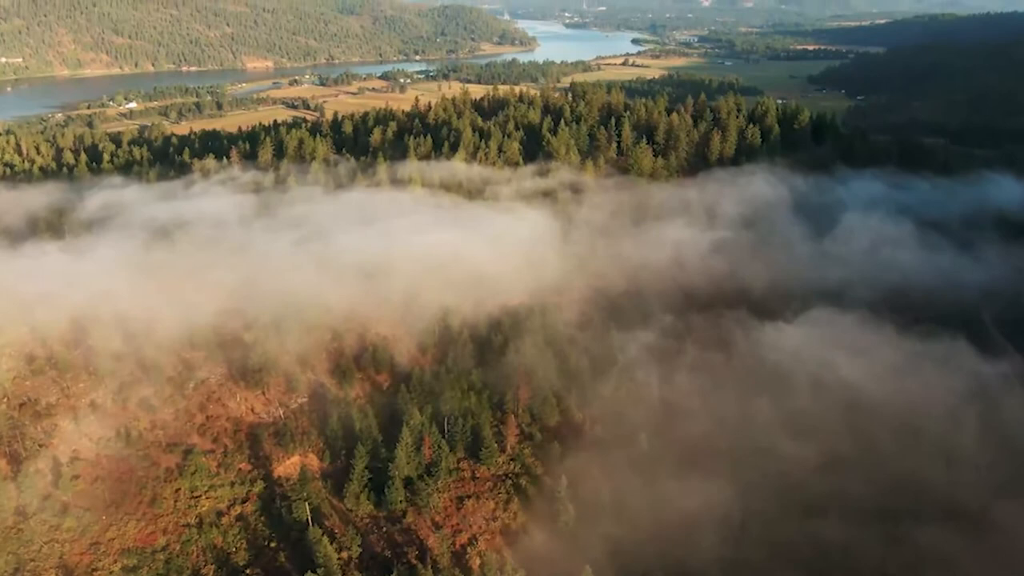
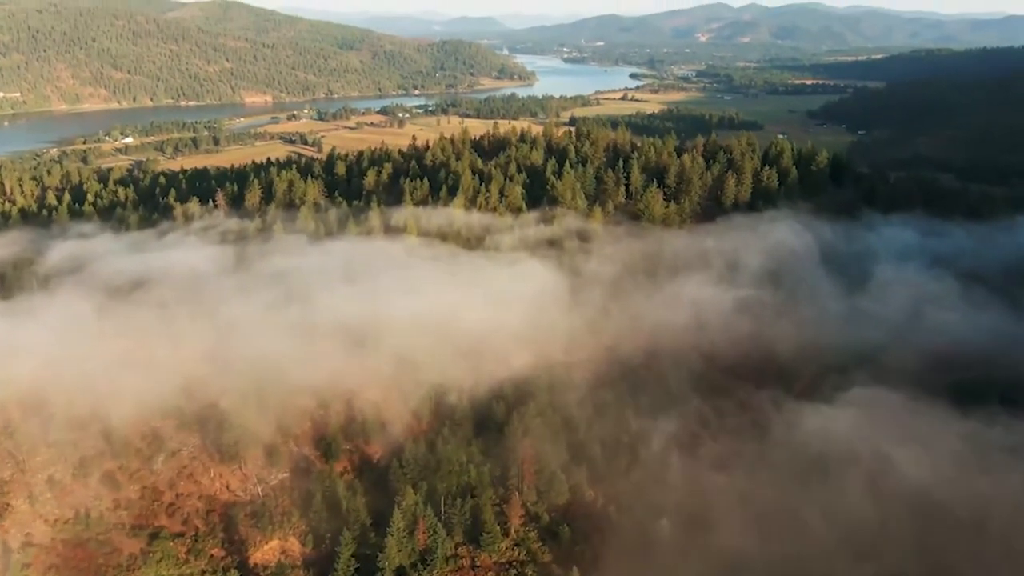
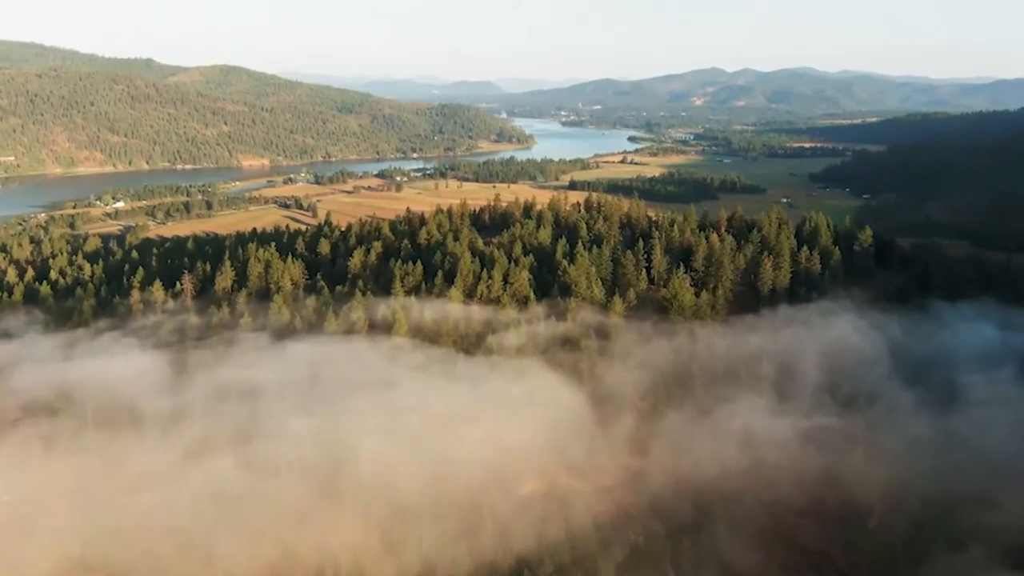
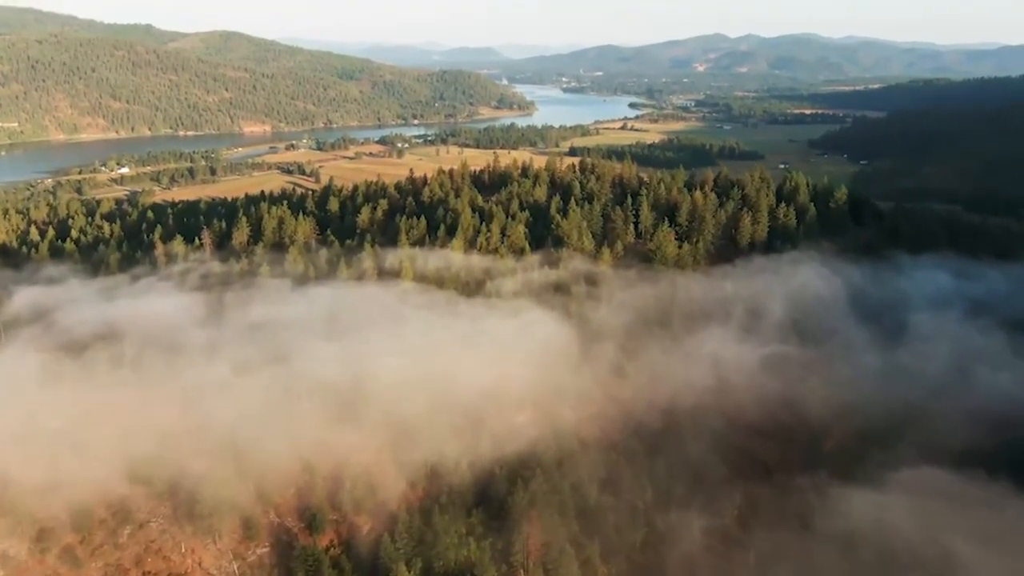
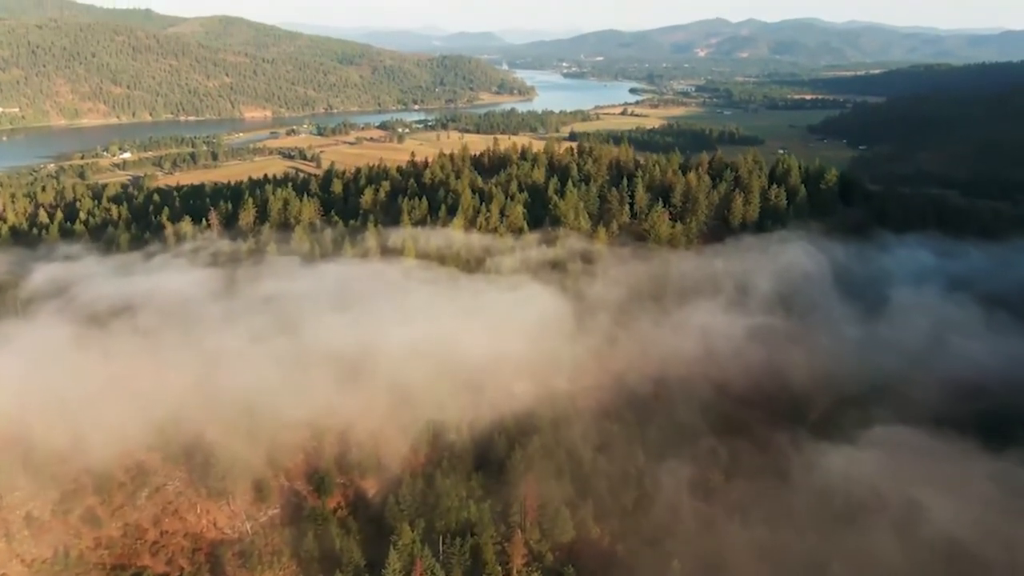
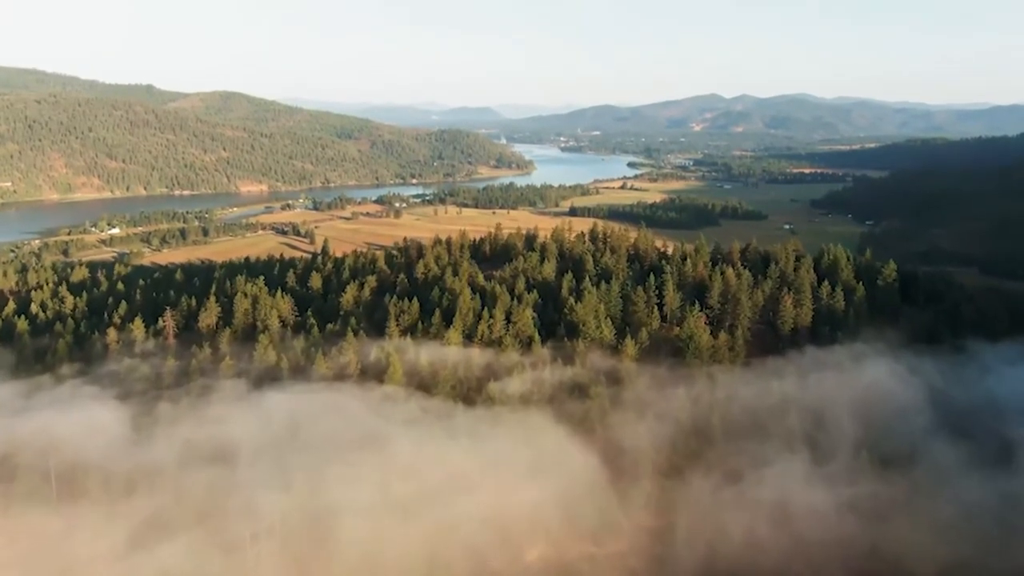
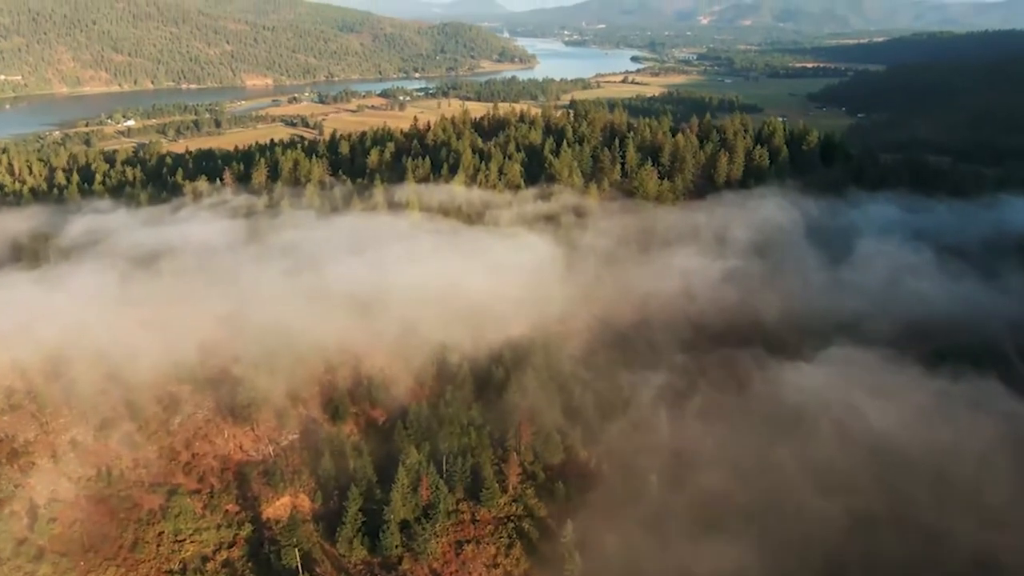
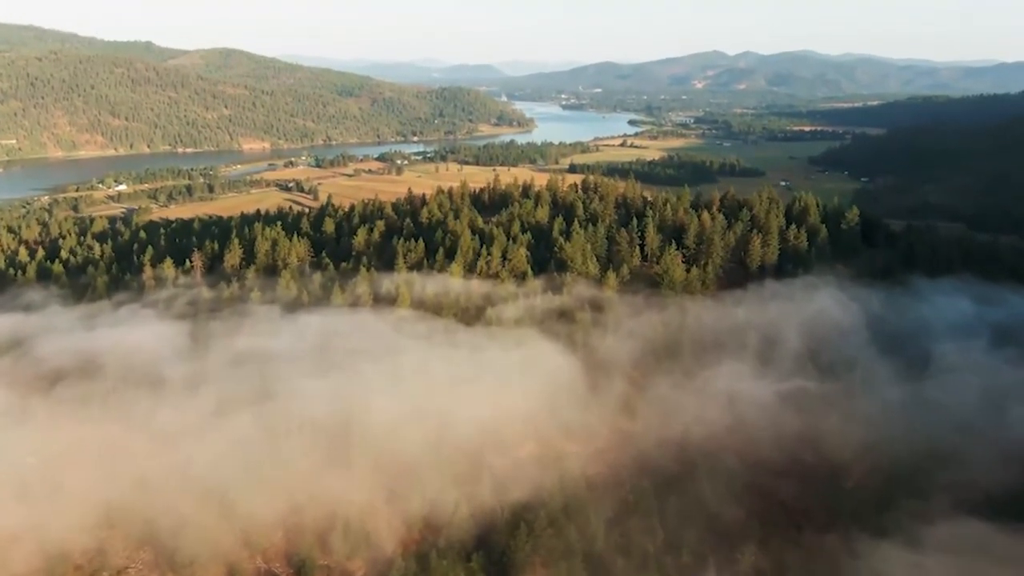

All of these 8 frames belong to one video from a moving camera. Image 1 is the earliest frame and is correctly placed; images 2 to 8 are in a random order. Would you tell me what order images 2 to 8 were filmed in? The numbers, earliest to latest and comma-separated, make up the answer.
7, 2, 5, 4, 8, 3, 6
